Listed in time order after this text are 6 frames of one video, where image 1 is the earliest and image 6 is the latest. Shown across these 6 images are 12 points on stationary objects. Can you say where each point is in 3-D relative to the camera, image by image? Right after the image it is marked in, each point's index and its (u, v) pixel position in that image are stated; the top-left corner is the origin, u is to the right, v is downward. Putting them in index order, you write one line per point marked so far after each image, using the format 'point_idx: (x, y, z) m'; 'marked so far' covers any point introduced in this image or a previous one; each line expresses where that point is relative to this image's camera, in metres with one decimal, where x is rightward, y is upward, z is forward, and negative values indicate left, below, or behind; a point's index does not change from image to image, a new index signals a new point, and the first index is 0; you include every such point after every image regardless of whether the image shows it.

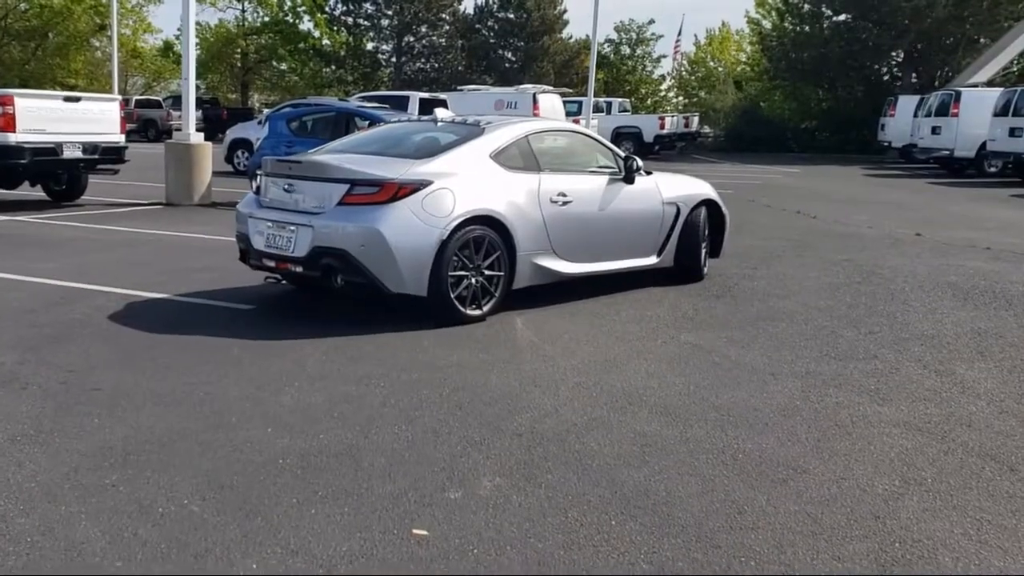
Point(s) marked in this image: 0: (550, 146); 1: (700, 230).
0: (+0.4, +1.3, +8.8) m
1: (+2.0, +0.6, +10.0) m
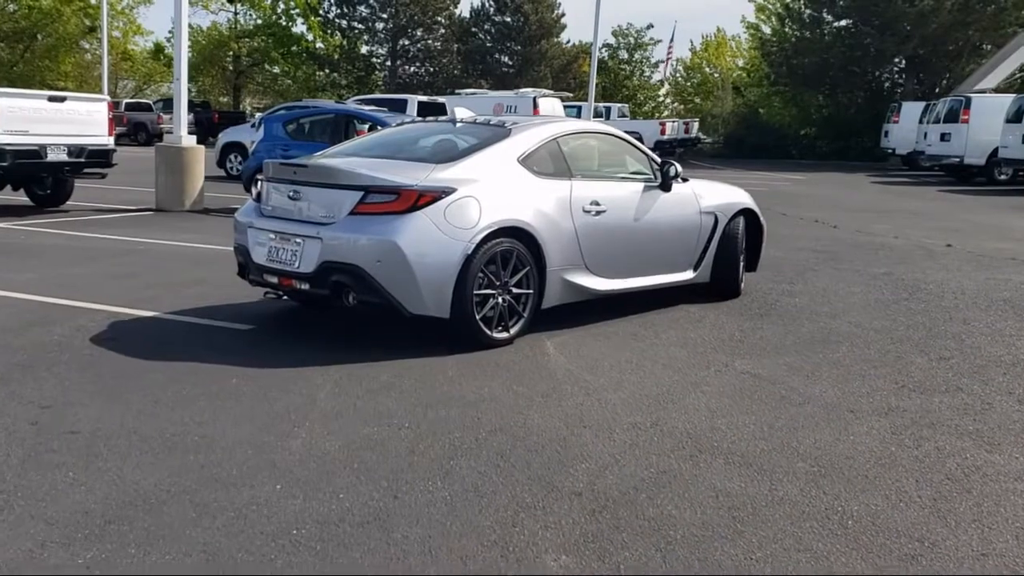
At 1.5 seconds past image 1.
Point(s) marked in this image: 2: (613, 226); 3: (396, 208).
0: (+0.6, +1.2, +8.0) m
1: (+2.2, +0.5, +9.2) m
2: (+0.9, +0.5, +7.9) m
3: (-0.8, +0.6, +6.6) m
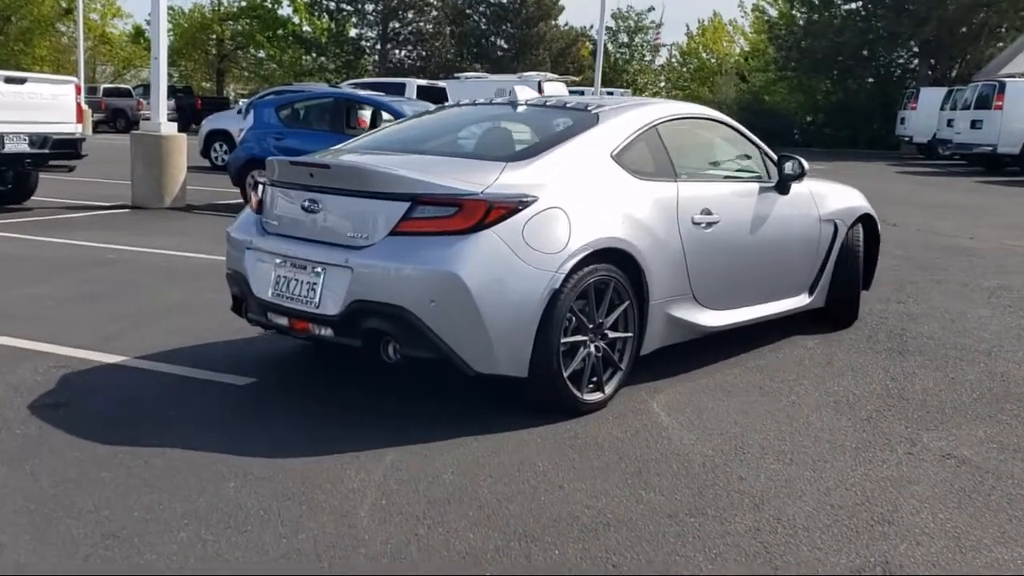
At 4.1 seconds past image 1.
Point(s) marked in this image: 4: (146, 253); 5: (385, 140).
0: (+1.1, +1.0, +6.1) m
1: (+2.7, +0.2, +7.4) m
2: (+1.4, +0.3, +6.0) m
3: (-0.3, +0.3, +4.7) m
4: (-4.0, +0.4, +10.1) m
5: (-0.9, +1.0, +6.3) m
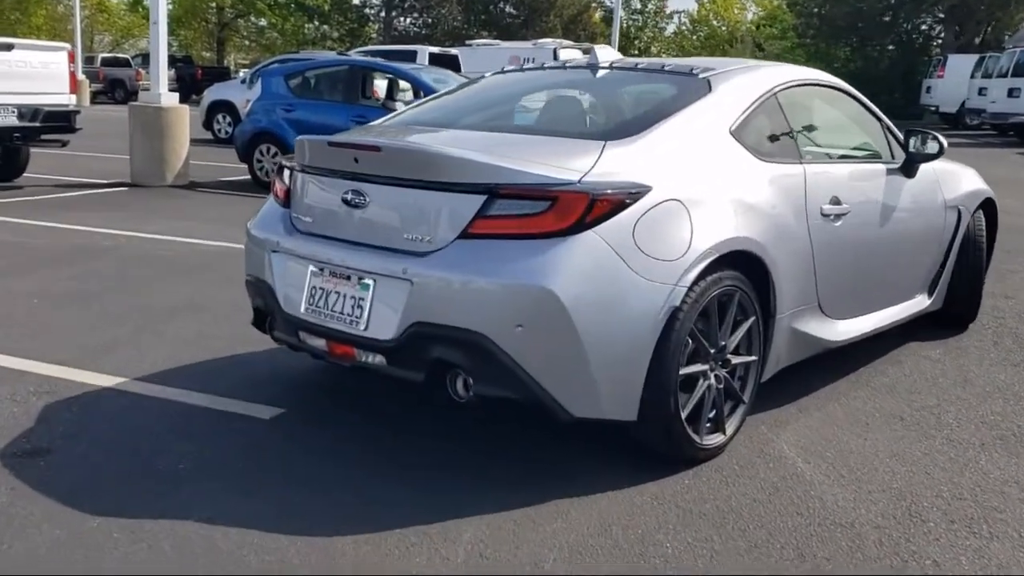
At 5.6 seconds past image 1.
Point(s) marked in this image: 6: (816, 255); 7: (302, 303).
0: (+1.5, +0.9, +5.0) m
1: (+3.2, +0.3, +6.3) m
2: (+1.8, +0.3, +4.9) m
3: (+0.1, +0.2, +3.6) m
4: (-3.5, +0.5, +9.0) m
5: (-0.4, +1.0, +5.2) m
6: (+1.5, +0.2, +4.6) m
7: (-0.9, -0.1, +4.1) m
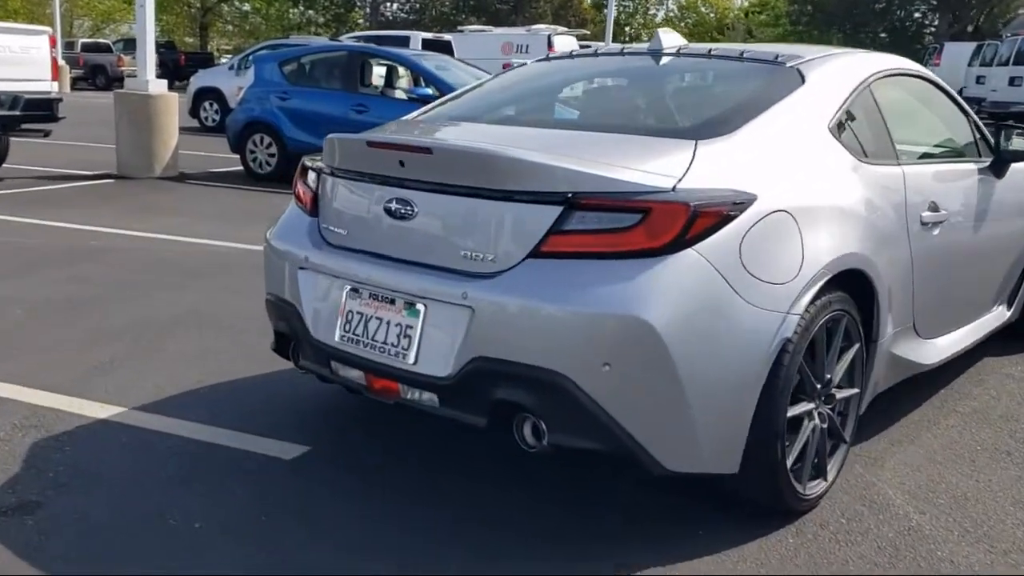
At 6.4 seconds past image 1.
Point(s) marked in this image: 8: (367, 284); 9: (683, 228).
0: (+1.8, +0.8, +4.4) m
1: (+3.4, +0.2, +5.7) m
2: (+2.0, +0.2, +4.4) m
3: (+0.4, +0.1, +3.0) m
4: (-3.4, +0.4, +8.4) m
5: (-0.2, +0.9, +4.6) m
6: (+1.8, +0.1, +4.1) m
7: (-0.7, -0.2, +3.6) m
8: (-0.5, 0.0, +3.4) m
9: (+0.5, +0.2, +3.0) m
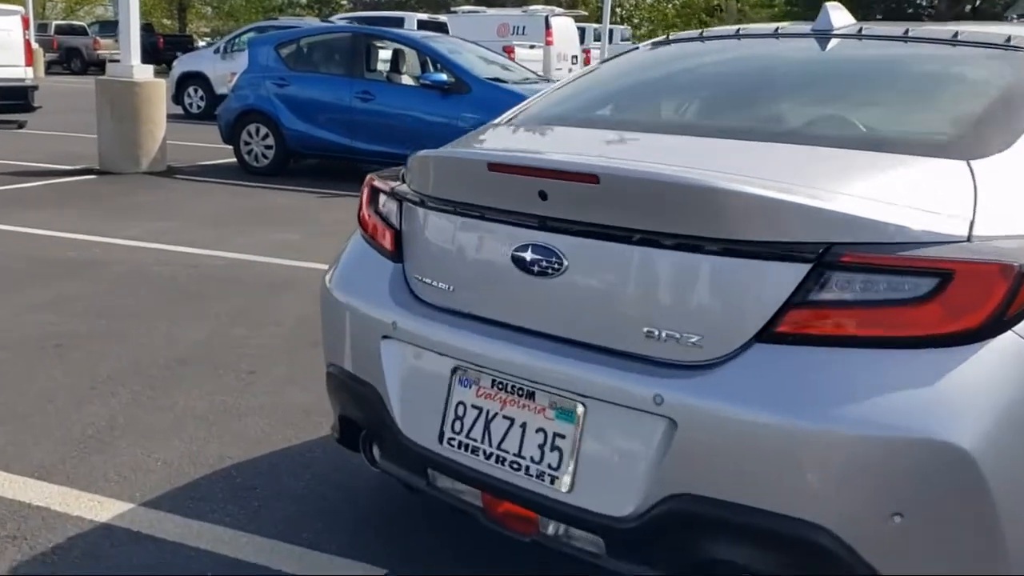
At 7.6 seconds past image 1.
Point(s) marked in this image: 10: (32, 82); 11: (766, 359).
0: (+2.2, +0.7, +3.4) m
1: (+3.8, +0.1, +4.8) m
2: (+2.5, 0.0, +3.4) m
3: (+0.9, -0.1, +2.0) m
4: (-3.0, +0.3, +7.3) m
5: (+0.3, +0.7, +3.5) m
6: (+2.2, -0.1, +3.1) m
7: (-0.2, -0.4, +2.5) m
8: (-0.1, -0.2, +2.4) m
9: (+1.0, 0.0, +2.0) m
10: (-5.4, +2.3, +10.5) m
11: (+0.5, -0.2, +2.1) m
